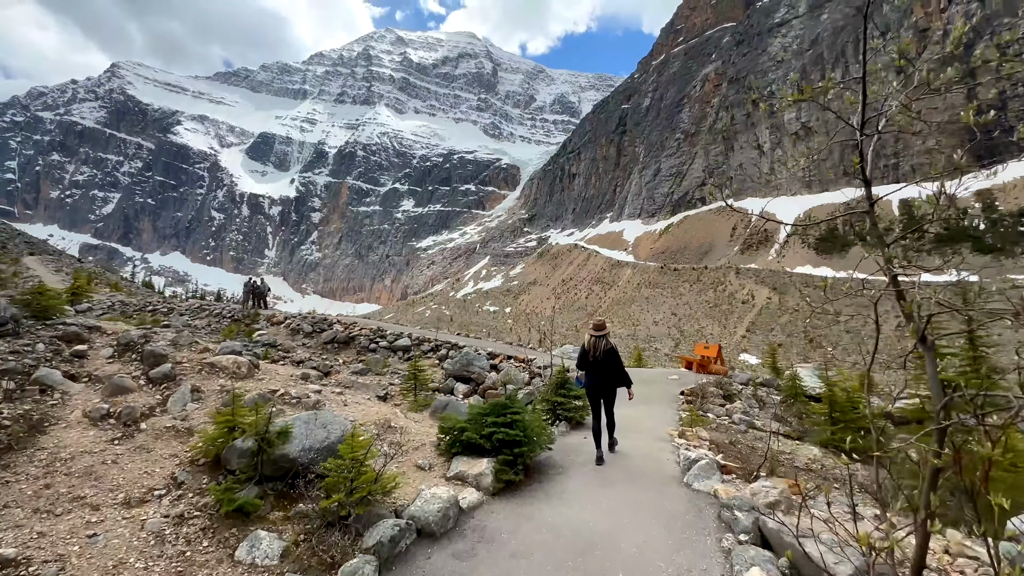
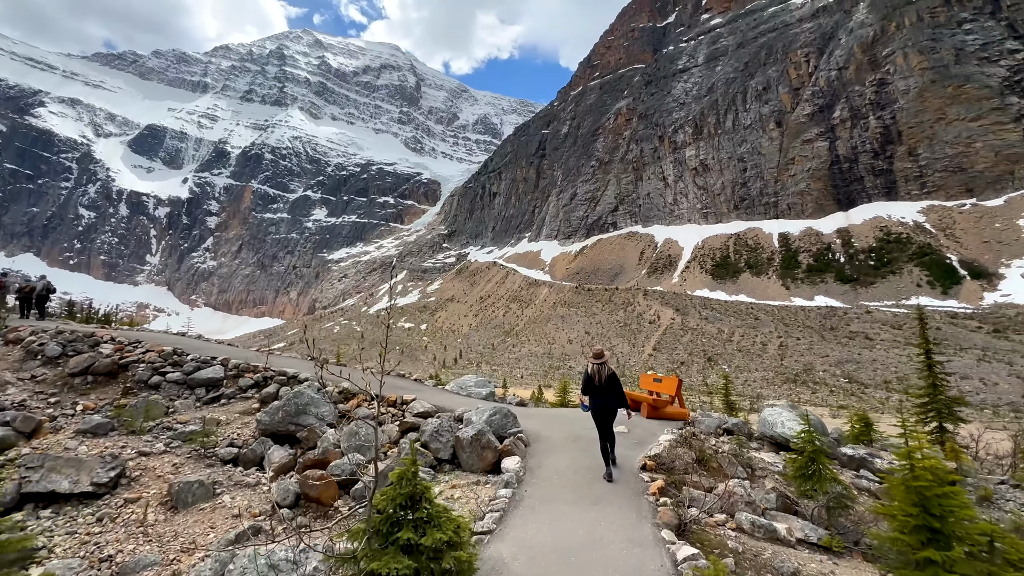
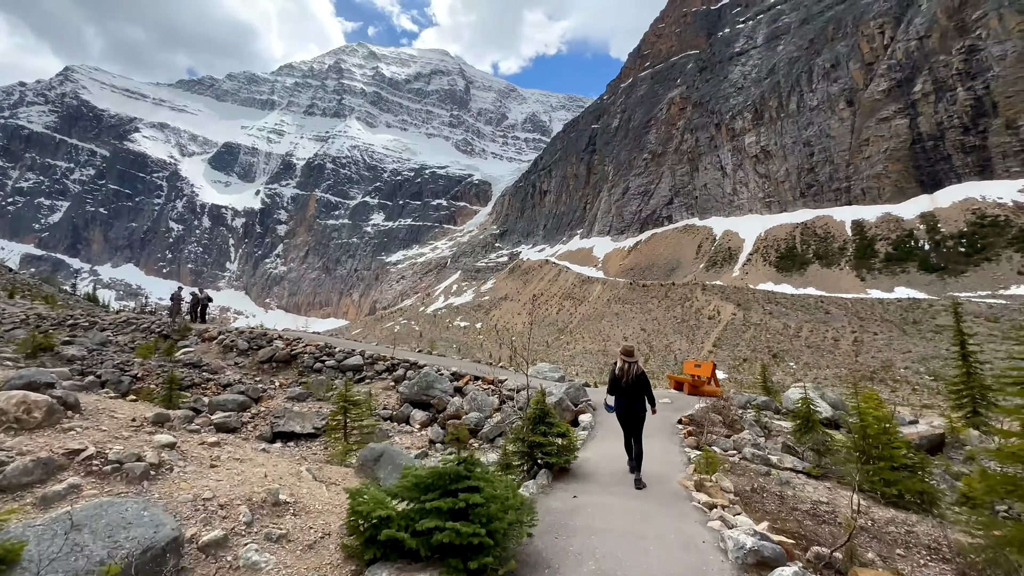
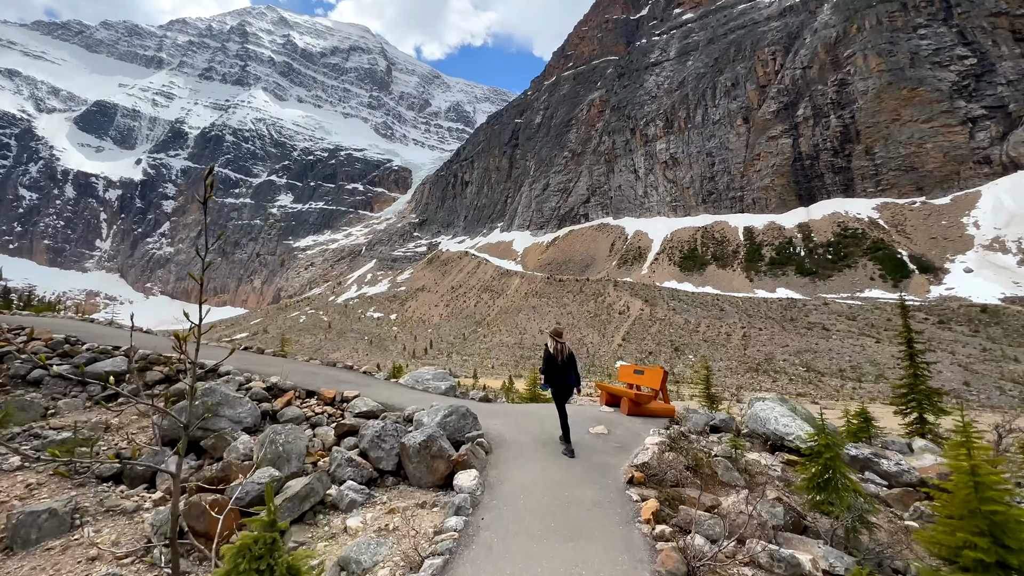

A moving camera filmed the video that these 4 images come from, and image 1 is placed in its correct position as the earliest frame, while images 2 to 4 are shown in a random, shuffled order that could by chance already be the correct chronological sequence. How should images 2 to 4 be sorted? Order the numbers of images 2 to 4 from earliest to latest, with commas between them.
3, 2, 4
